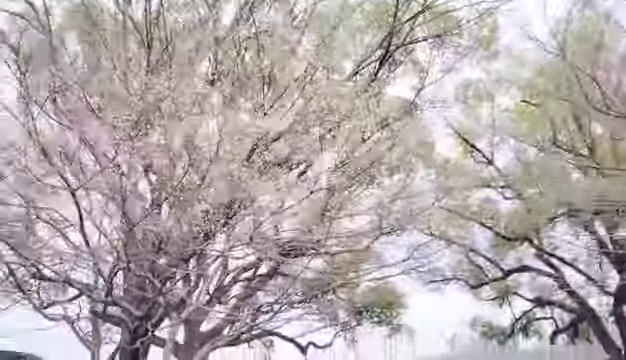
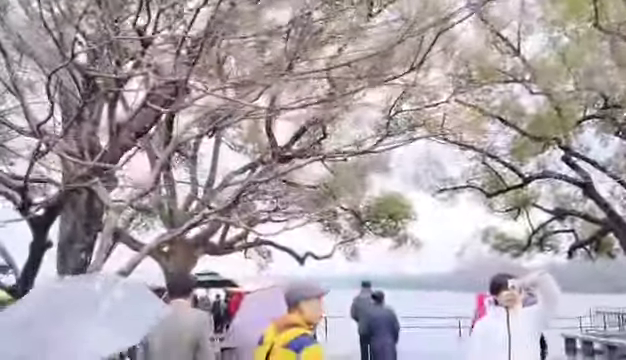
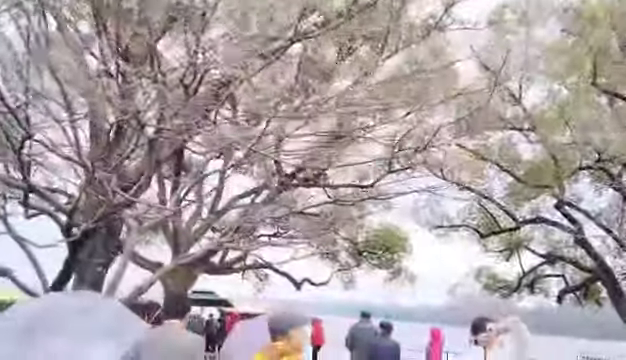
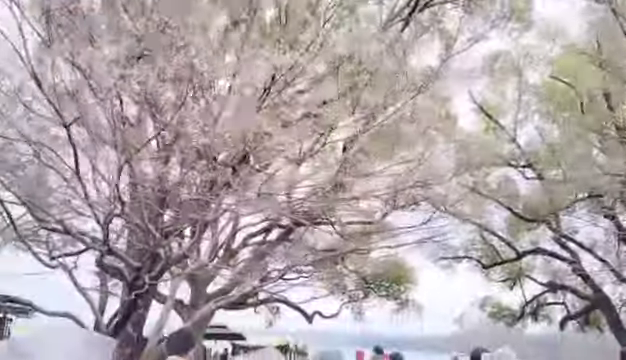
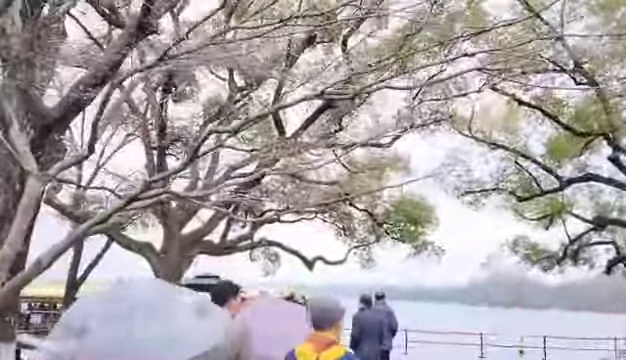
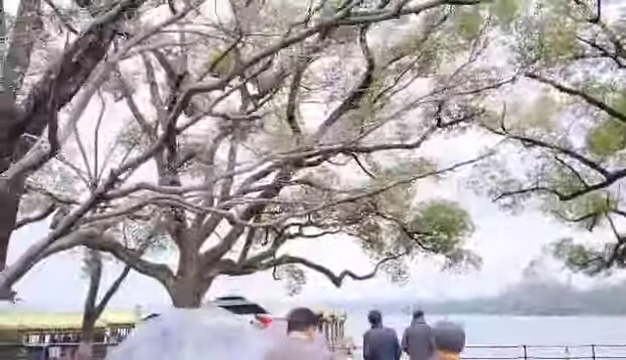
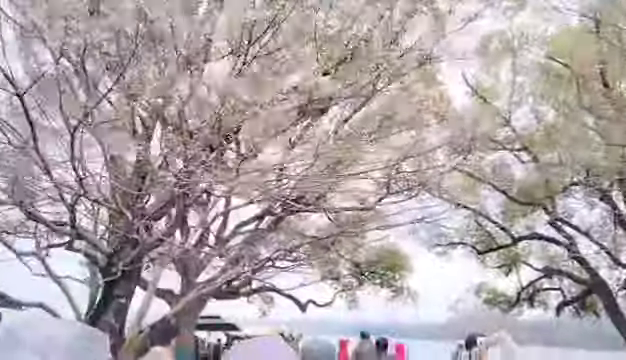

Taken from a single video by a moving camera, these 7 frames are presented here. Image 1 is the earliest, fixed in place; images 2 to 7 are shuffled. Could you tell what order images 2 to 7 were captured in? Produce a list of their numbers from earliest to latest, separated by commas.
4, 7, 3, 2, 5, 6
